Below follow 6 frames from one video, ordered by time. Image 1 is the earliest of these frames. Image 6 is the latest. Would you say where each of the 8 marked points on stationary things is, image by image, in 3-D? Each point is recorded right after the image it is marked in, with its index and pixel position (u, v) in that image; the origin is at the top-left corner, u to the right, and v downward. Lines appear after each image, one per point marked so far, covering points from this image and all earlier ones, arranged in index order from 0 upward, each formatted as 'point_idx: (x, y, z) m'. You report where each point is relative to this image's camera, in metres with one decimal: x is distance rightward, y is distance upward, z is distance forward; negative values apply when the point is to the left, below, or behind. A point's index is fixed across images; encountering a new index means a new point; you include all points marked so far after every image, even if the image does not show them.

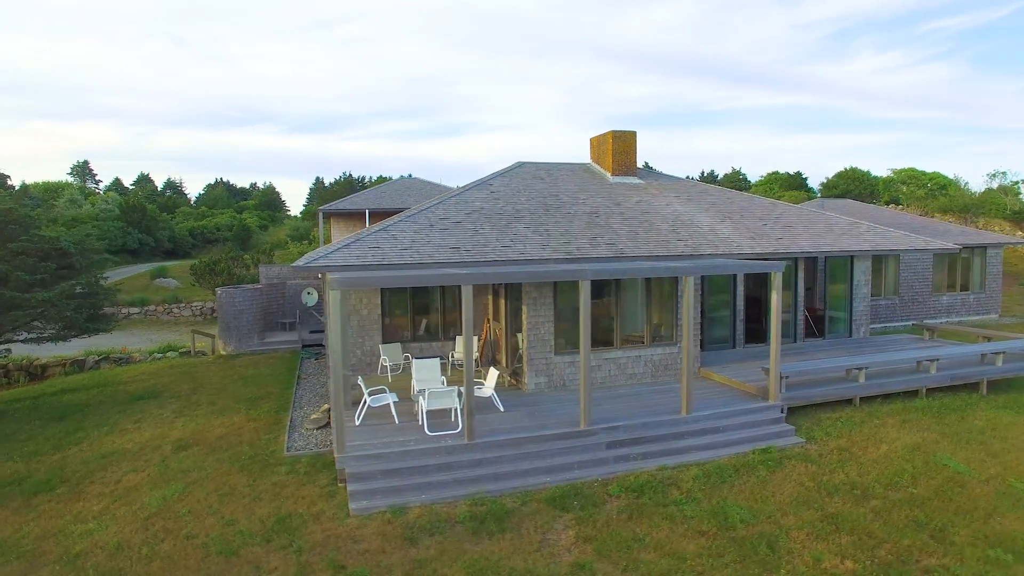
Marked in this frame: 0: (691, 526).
0: (+1.8, -2.4, +6.2) m
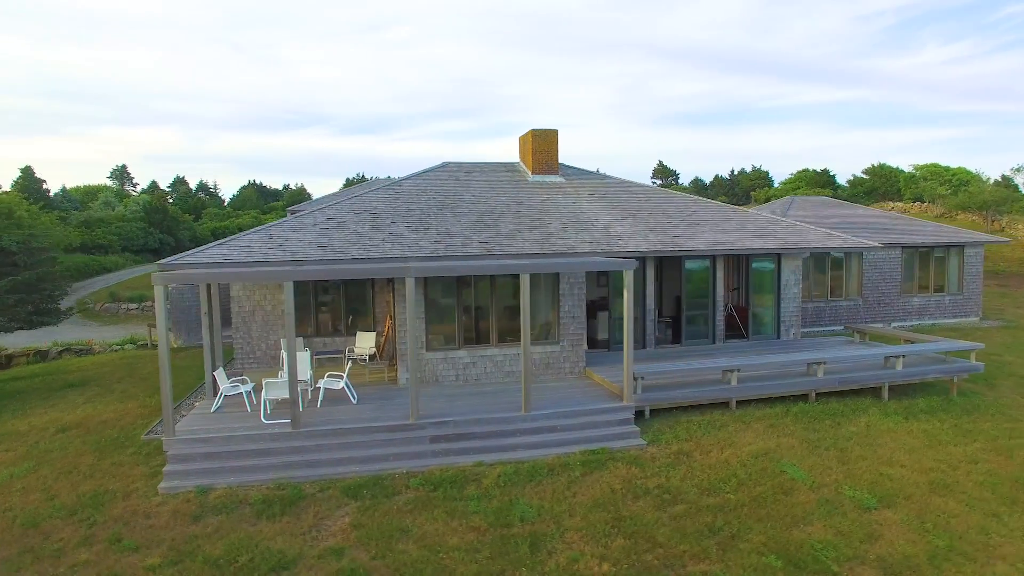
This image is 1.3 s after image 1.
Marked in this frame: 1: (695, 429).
0: (-0.5, -2.4, +6.3) m
1: (+2.5, -1.9, +8.3) m
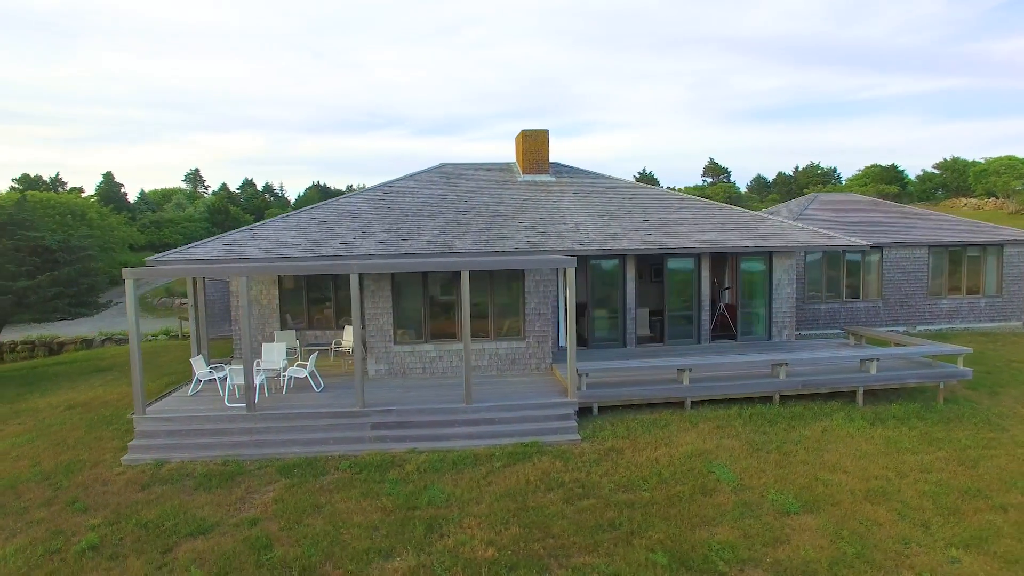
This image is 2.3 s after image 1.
0: (-1.5, -2.3, +6.7) m
1: (+1.7, -1.9, +8.3) m
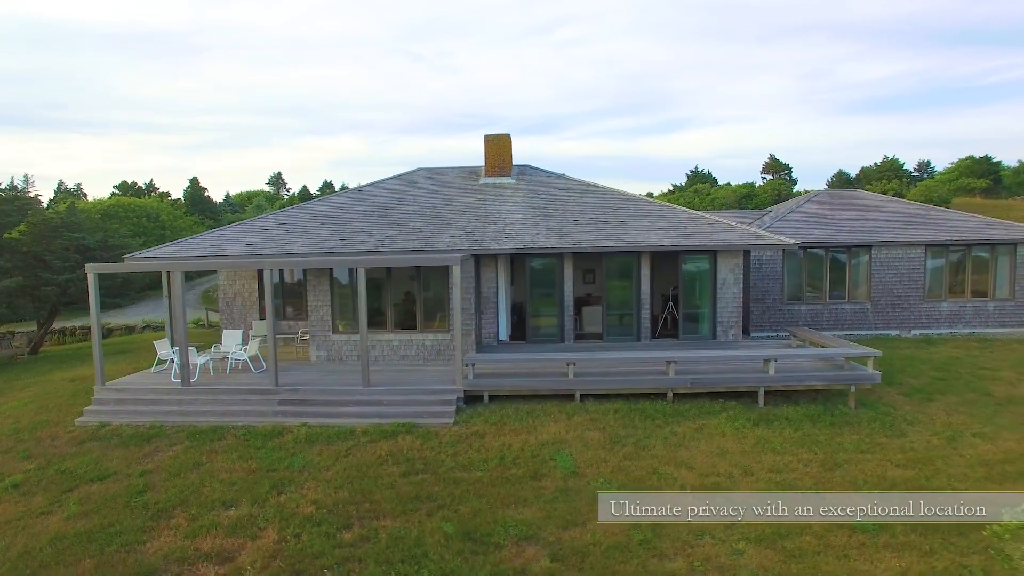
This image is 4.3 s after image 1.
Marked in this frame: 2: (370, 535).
0: (-3.4, -2.2, +7.8) m
1: (0.0, -1.9, +8.9) m
2: (-1.5, -2.6, +6.5) m
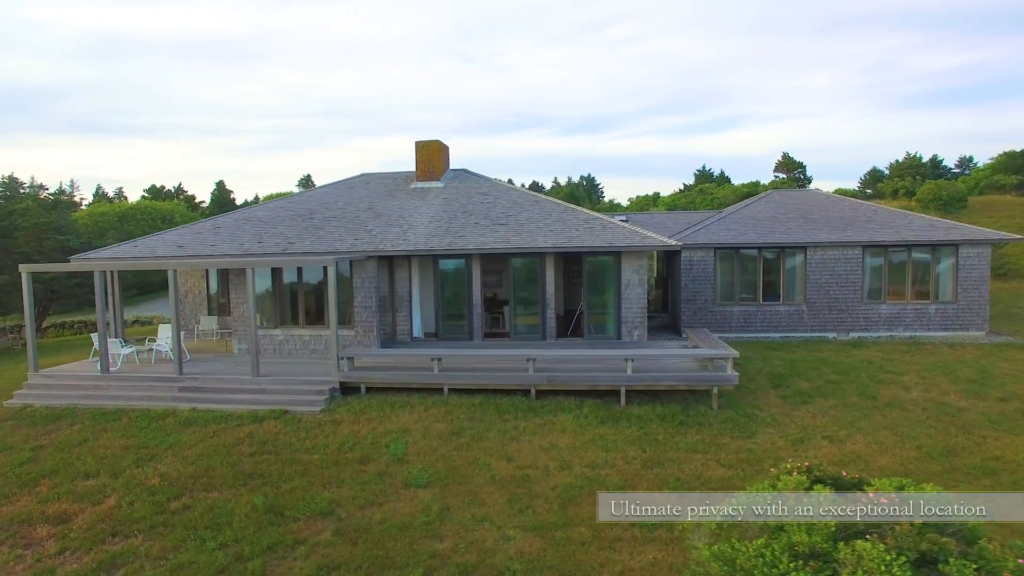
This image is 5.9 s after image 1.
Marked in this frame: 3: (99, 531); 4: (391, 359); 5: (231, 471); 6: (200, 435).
0: (-5.5, -2.2, +8.8) m
1: (-2.1, -1.8, +9.6) m
2: (-3.8, -2.6, +7.3) m
3: (-4.6, -2.7, +6.9) m
4: (-1.9, -1.2, +10.2) m
5: (-3.6, -2.4, +8.0) m
6: (-4.5, -2.1, +8.9) m
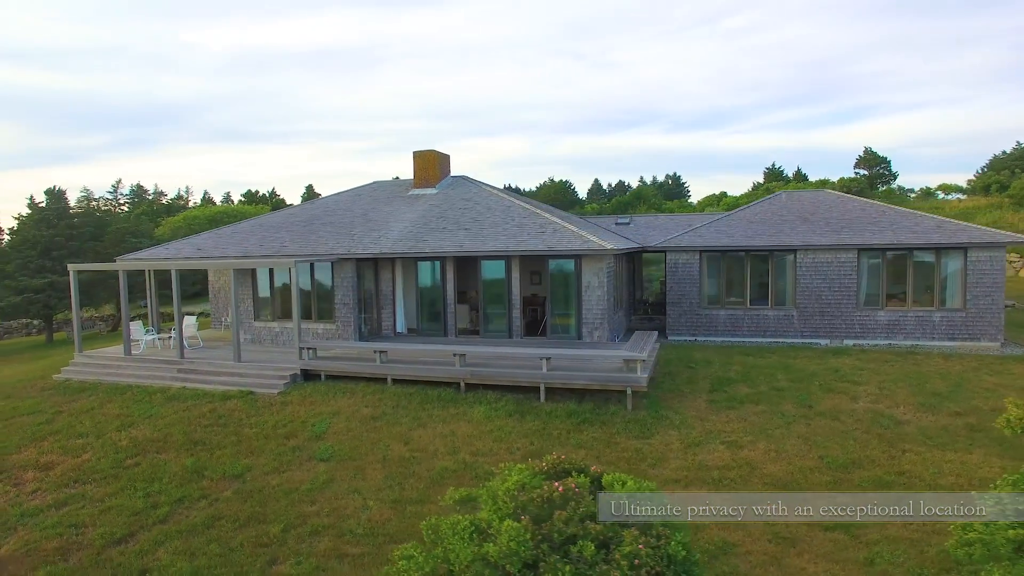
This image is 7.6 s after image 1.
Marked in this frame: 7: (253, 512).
0: (-6.8, -2.1, +10.7) m
1: (-3.2, -1.8, +10.8) m
2: (-5.4, -2.5, +8.9) m
3: (-6.2, -2.7, +8.6) m
4: (-3.0, -1.2, +11.4) m
5: (-5.0, -2.3, +9.5) m
6: (-5.7, -2.1, +10.6) m
7: (-3.2, -2.8, +7.5) m
